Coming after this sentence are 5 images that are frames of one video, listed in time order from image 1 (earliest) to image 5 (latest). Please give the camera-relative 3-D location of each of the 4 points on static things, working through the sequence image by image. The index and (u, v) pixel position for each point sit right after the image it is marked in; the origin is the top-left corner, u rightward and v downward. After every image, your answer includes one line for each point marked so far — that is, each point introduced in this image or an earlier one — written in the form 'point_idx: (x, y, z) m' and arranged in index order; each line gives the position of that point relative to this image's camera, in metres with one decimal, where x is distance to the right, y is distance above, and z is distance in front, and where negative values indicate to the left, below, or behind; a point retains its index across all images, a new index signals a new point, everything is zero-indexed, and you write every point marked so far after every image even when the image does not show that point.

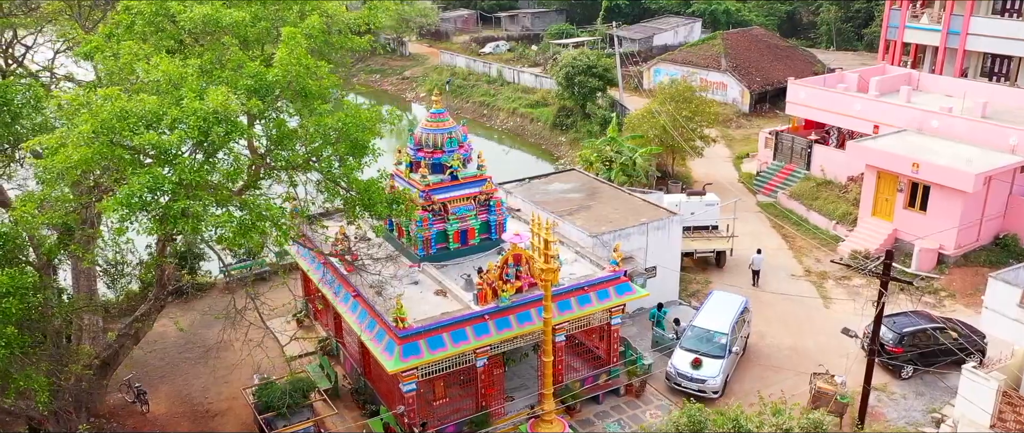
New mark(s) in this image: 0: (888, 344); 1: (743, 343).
0: (+8.6, -2.9, +17.3) m
1: (+5.5, -3.0, +18.2) m
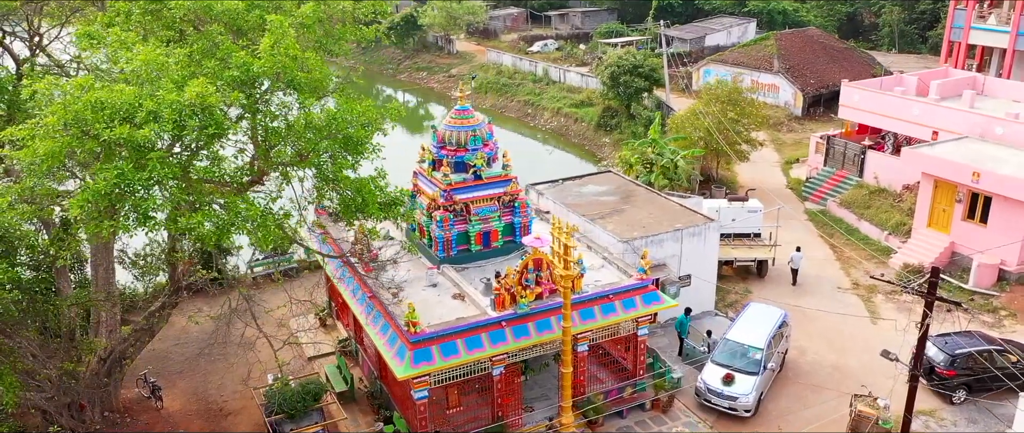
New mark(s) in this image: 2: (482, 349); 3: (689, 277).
0: (+9.1, -3.2, +16.1) m
1: (+6.1, -3.2, +17.2) m
2: (-0.6, -2.4, +13.8) m
3: (+4.5, -1.5, +19.1) m
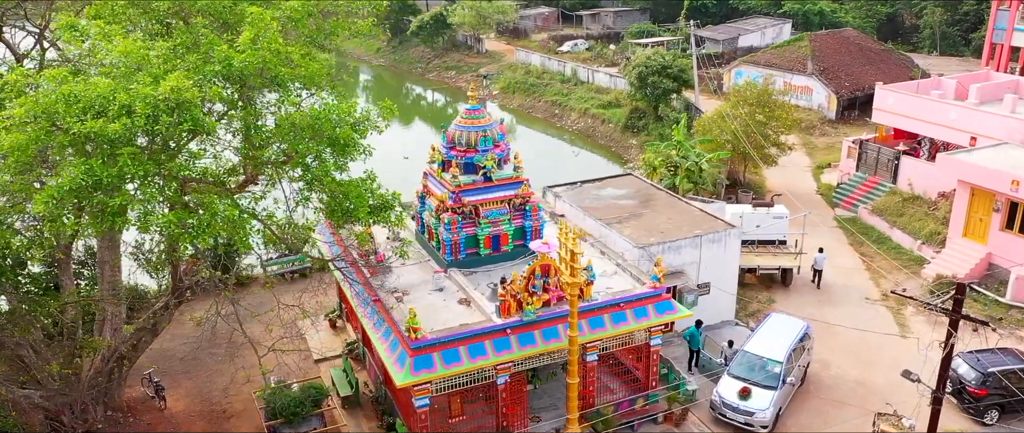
0: (+9.2, -3.4, +15.2) m
1: (+6.3, -3.4, +16.4) m
2: (-0.5, -2.5, +13.4) m
3: (+4.8, -1.7, +18.4) m
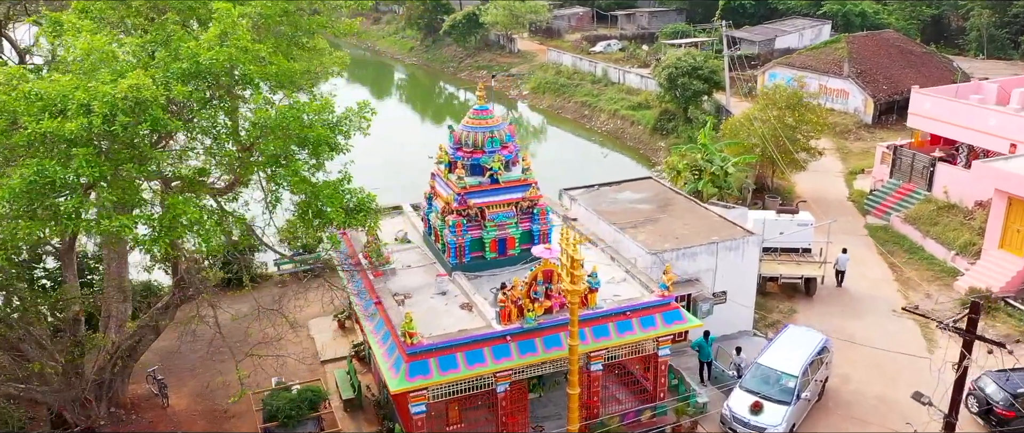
0: (+9.3, -3.6, +14.4) m
1: (+6.4, -3.6, +15.8) m
2: (-0.5, -2.5, +13.0) m
3: (+5.0, -1.8, +17.8) m
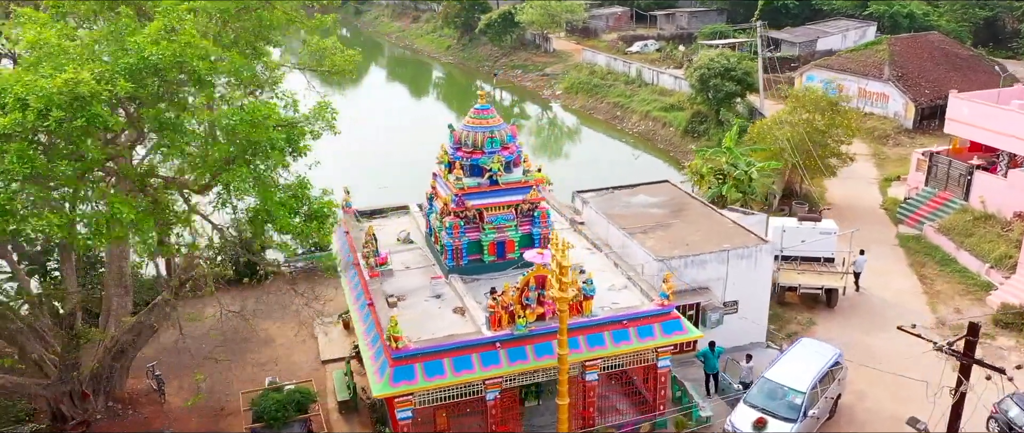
0: (+9.1, -3.8, +13.5) m
1: (+6.3, -3.8, +15.0) m
2: (-0.7, -2.6, +12.6) m
3: (+5.1, -2.0, +17.2) m
